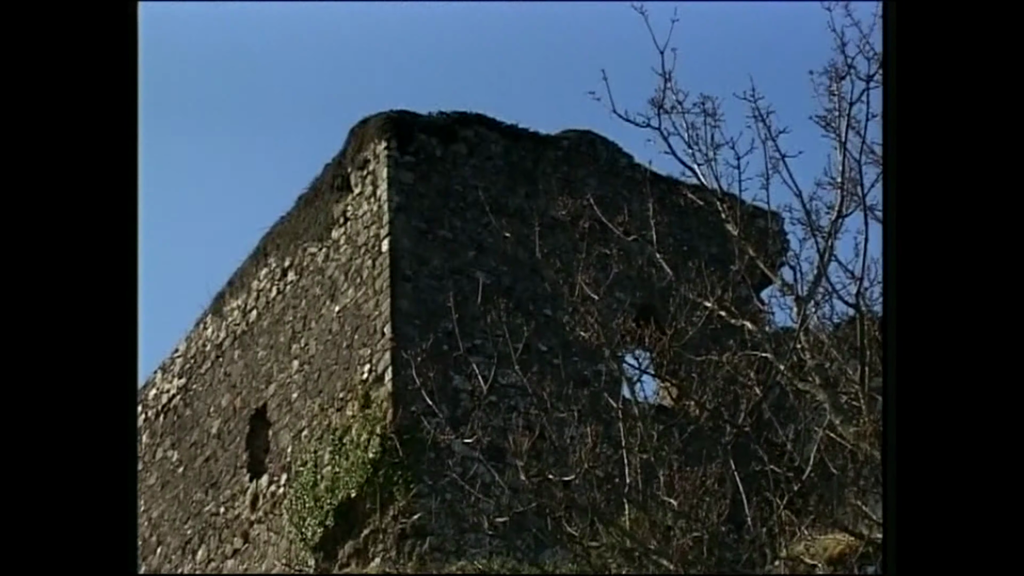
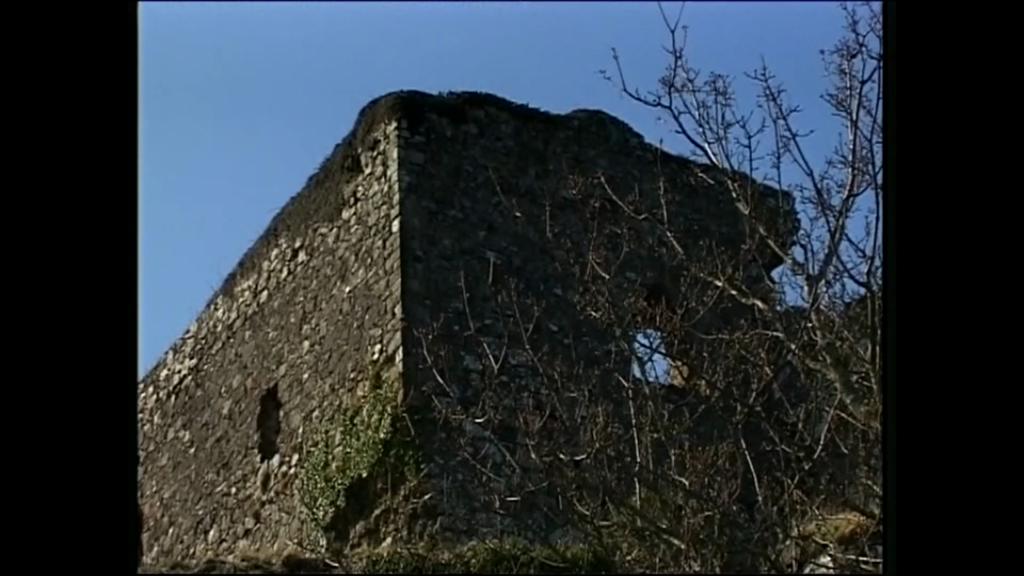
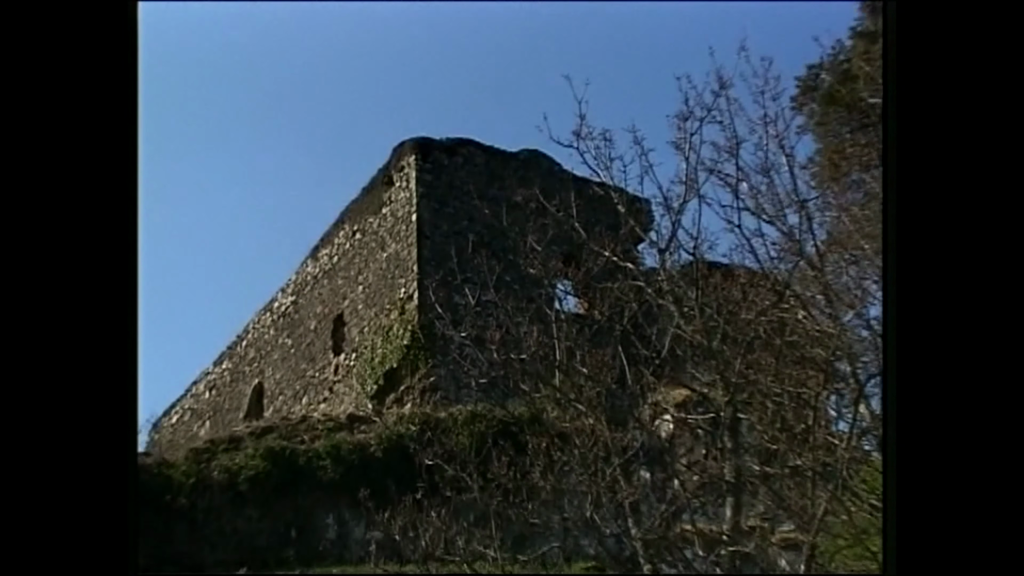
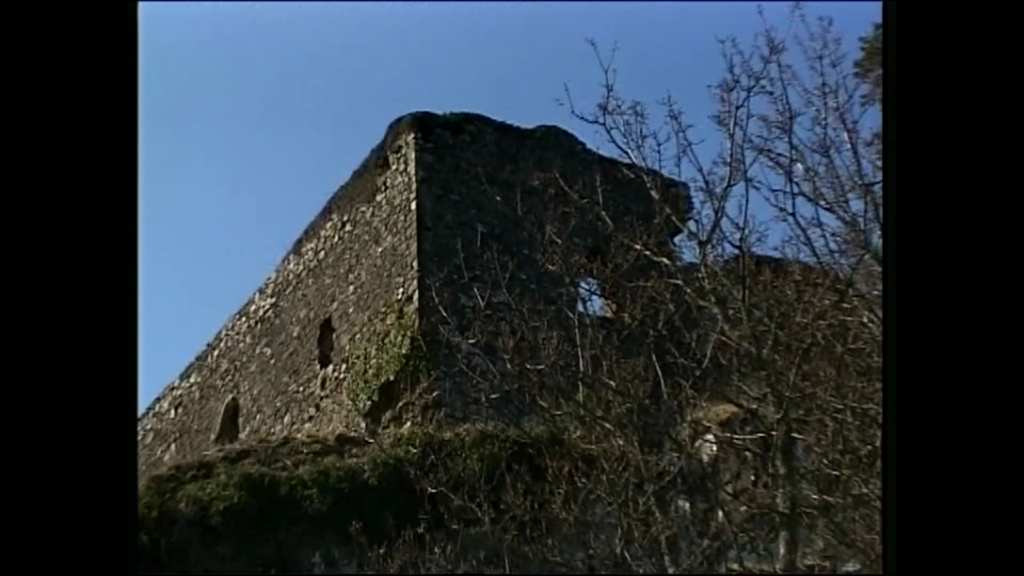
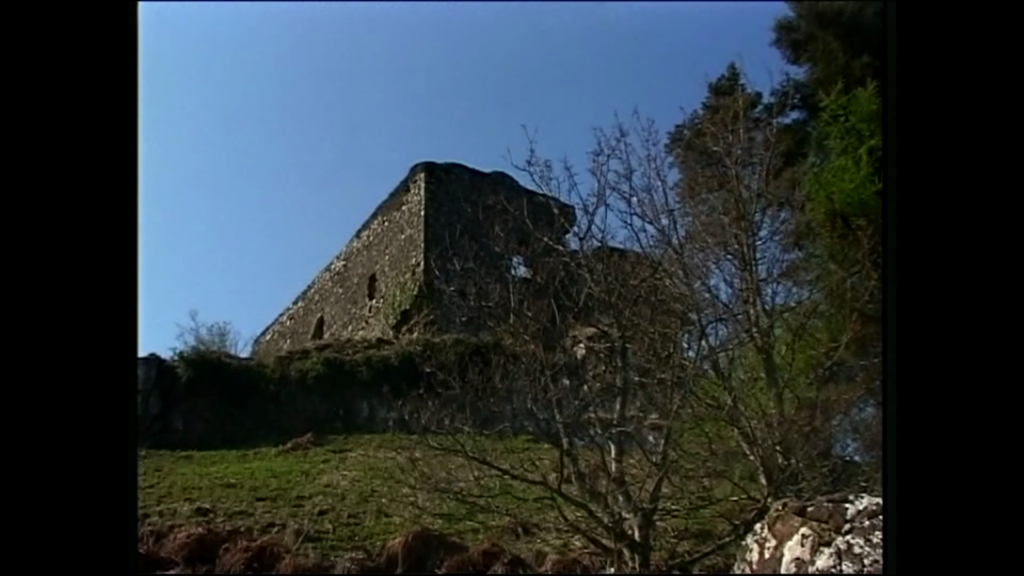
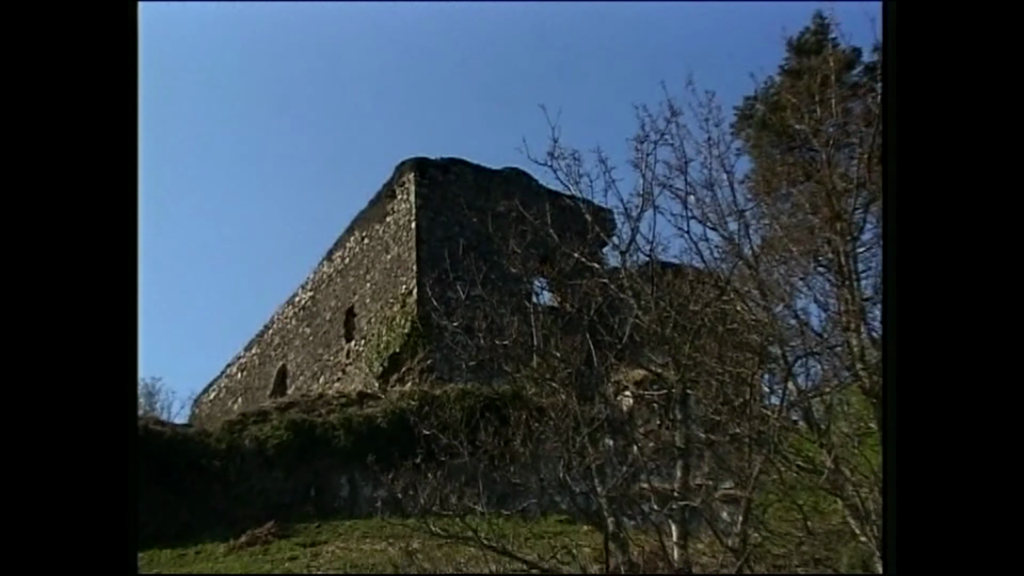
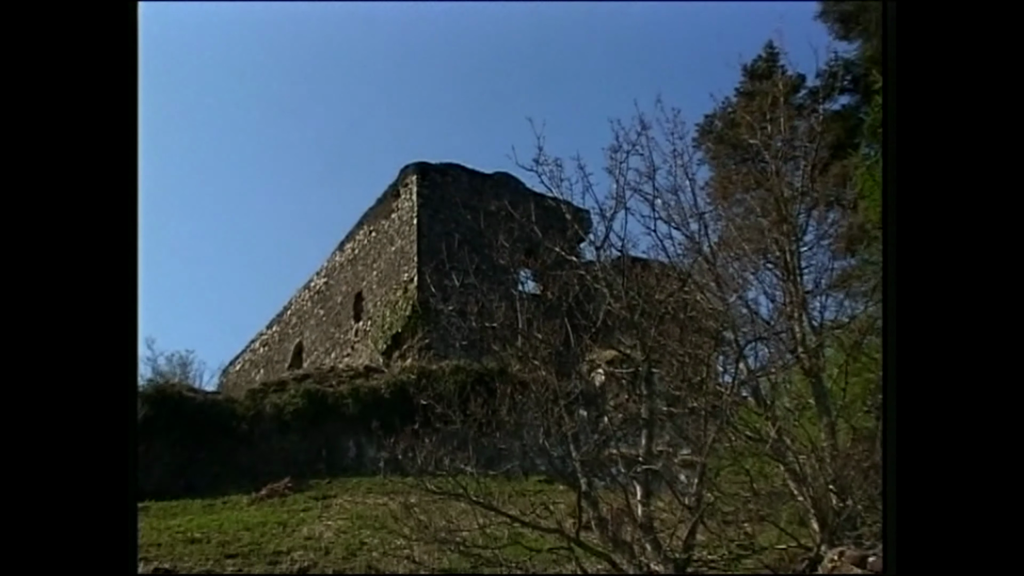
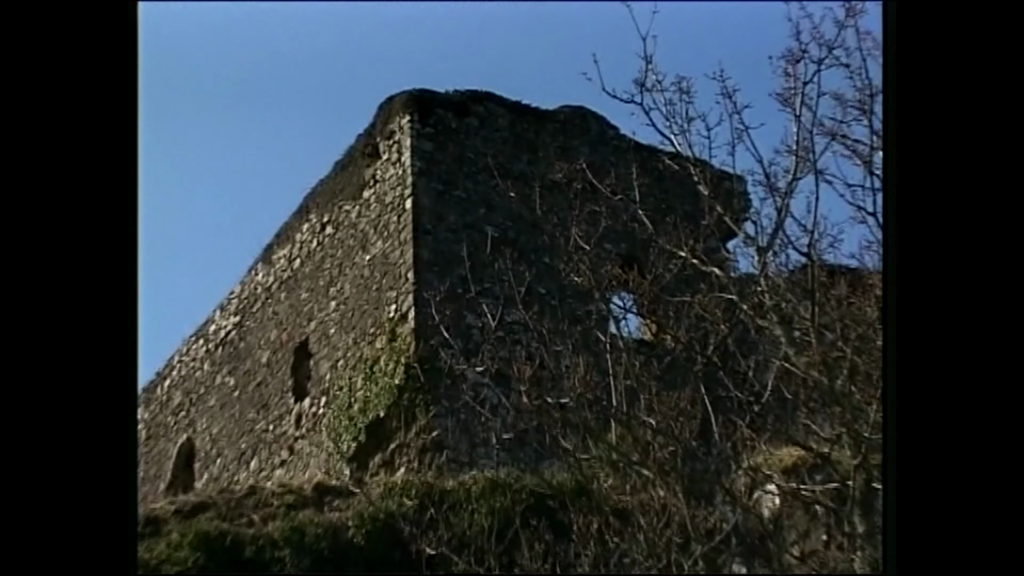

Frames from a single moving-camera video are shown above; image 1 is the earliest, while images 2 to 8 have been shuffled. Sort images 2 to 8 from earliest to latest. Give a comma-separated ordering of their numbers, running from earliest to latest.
2, 8, 4, 3, 6, 7, 5
